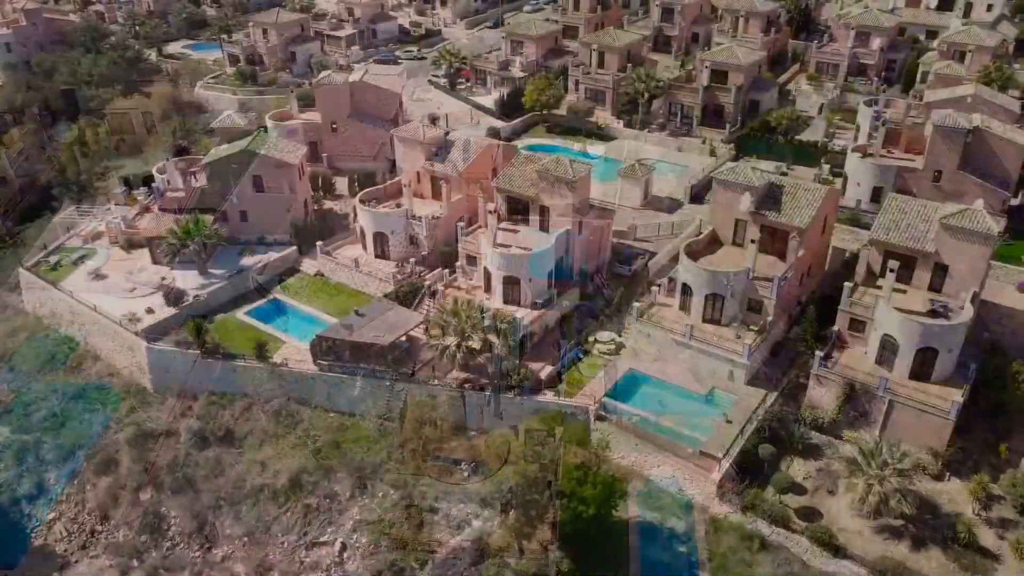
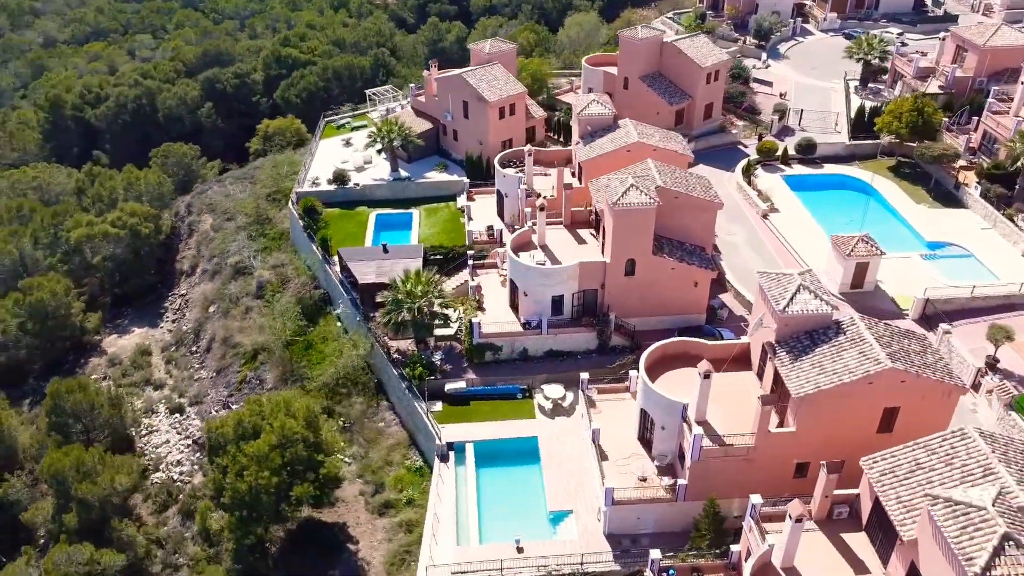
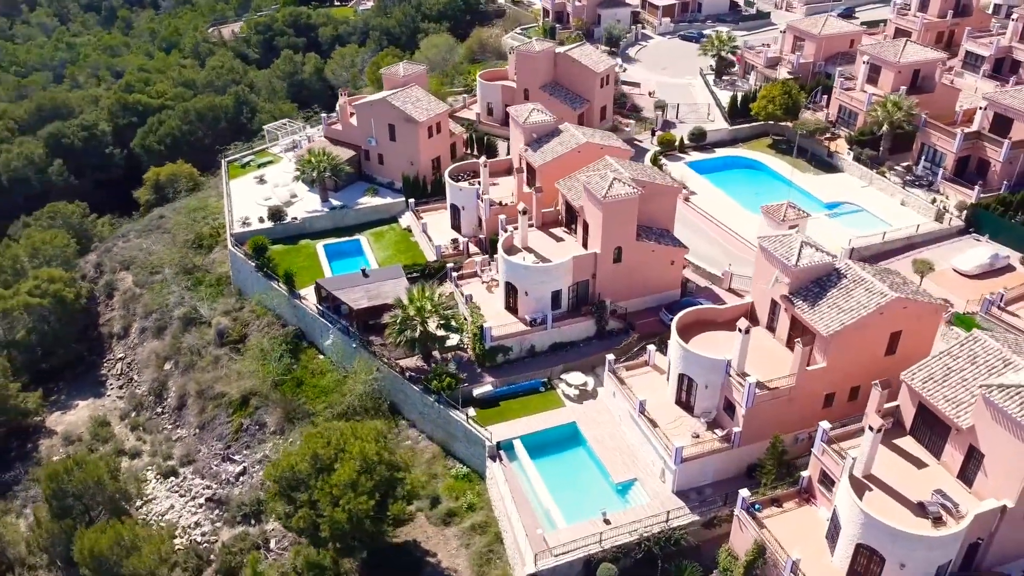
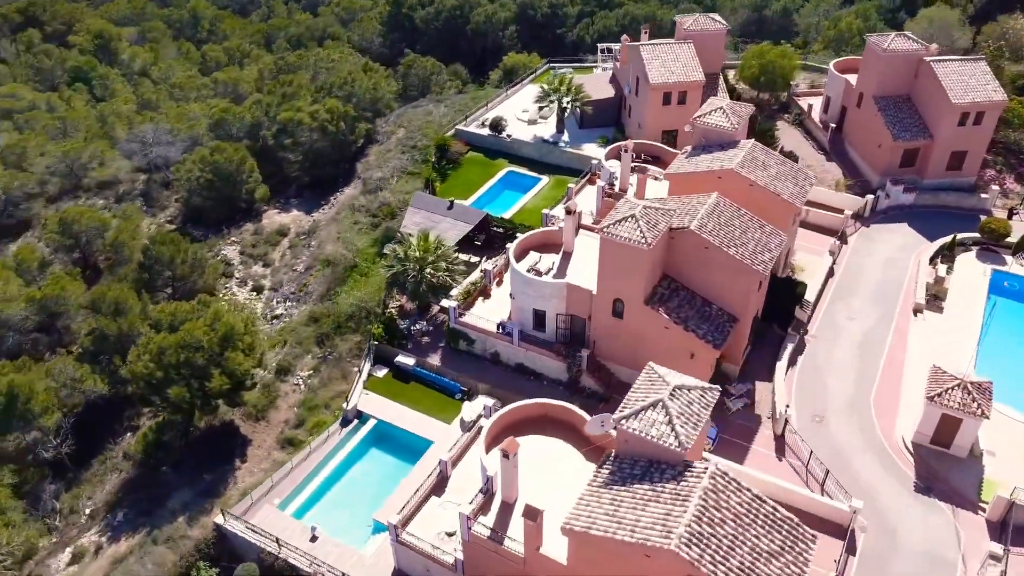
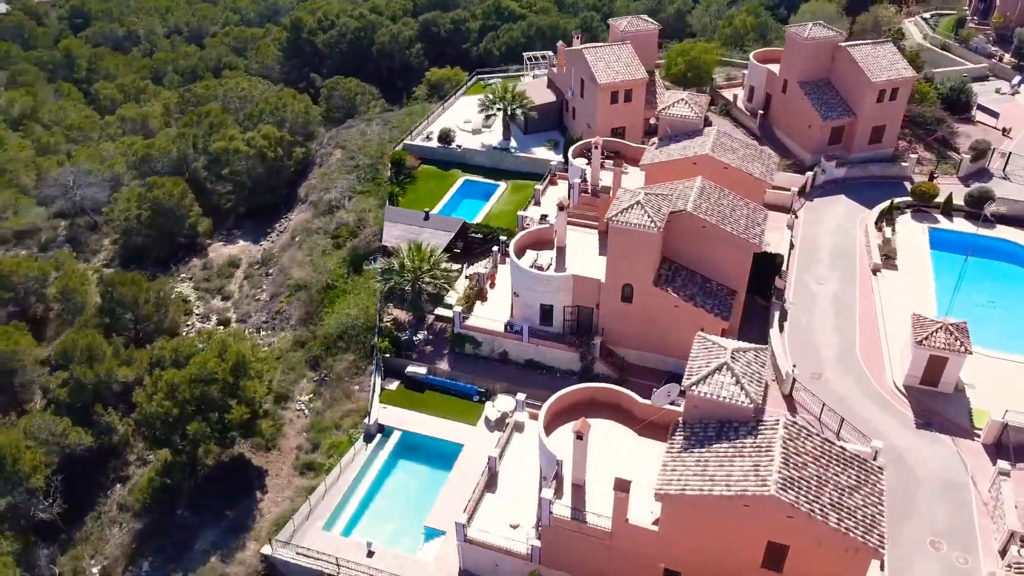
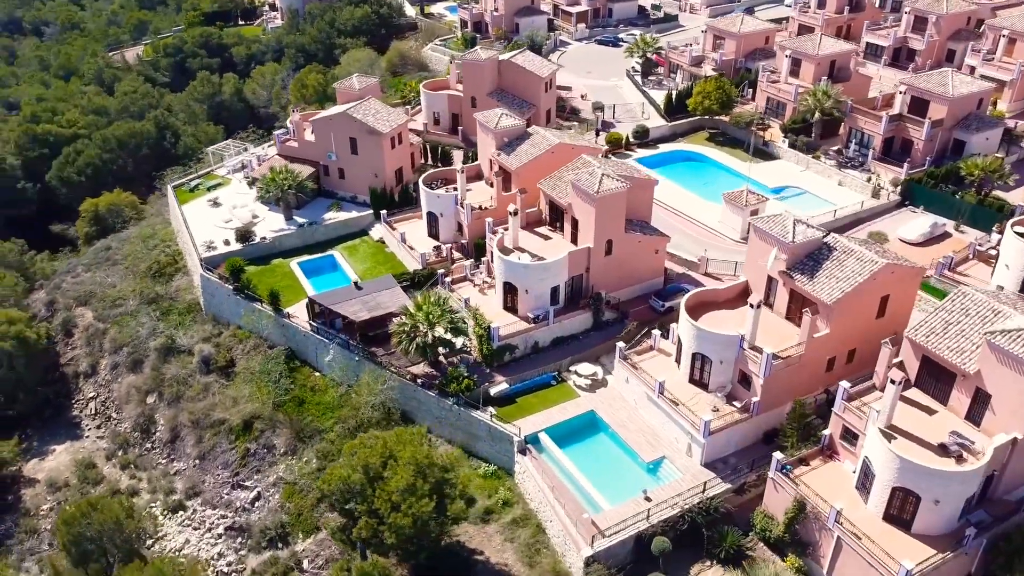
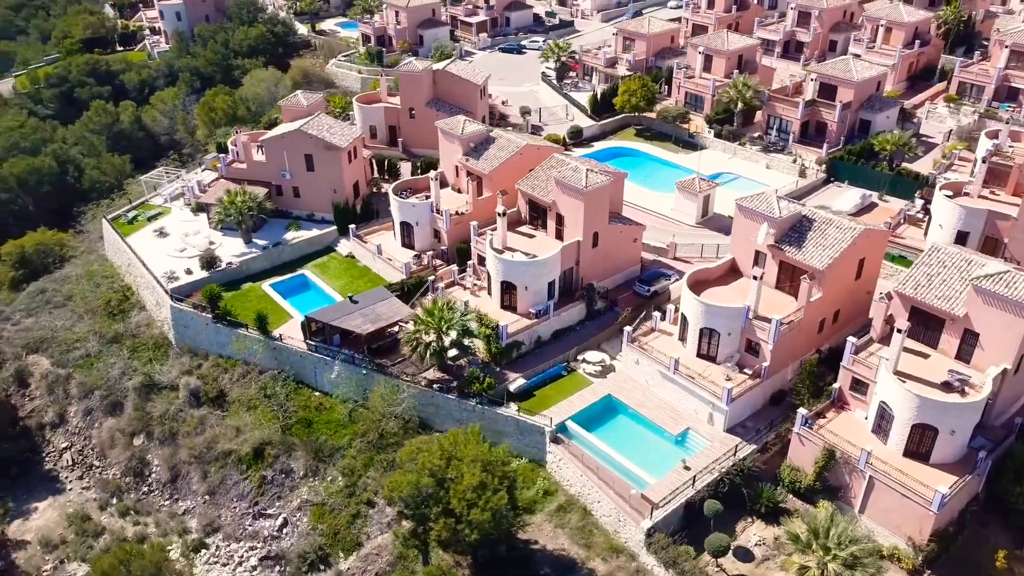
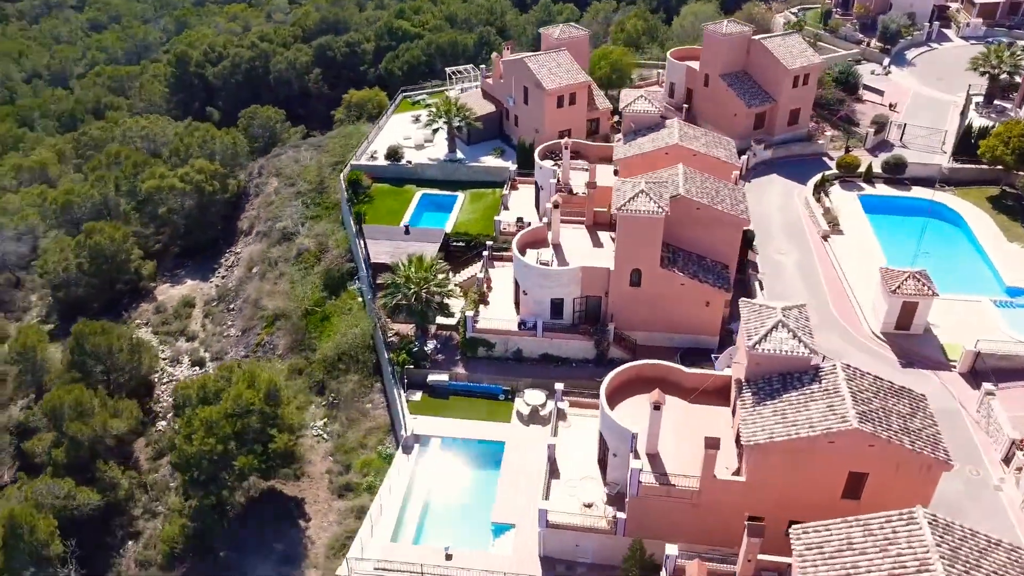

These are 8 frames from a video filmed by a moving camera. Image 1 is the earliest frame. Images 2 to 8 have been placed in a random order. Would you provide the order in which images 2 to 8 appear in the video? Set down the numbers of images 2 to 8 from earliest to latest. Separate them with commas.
7, 6, 3, 2, 8, 5, 4
